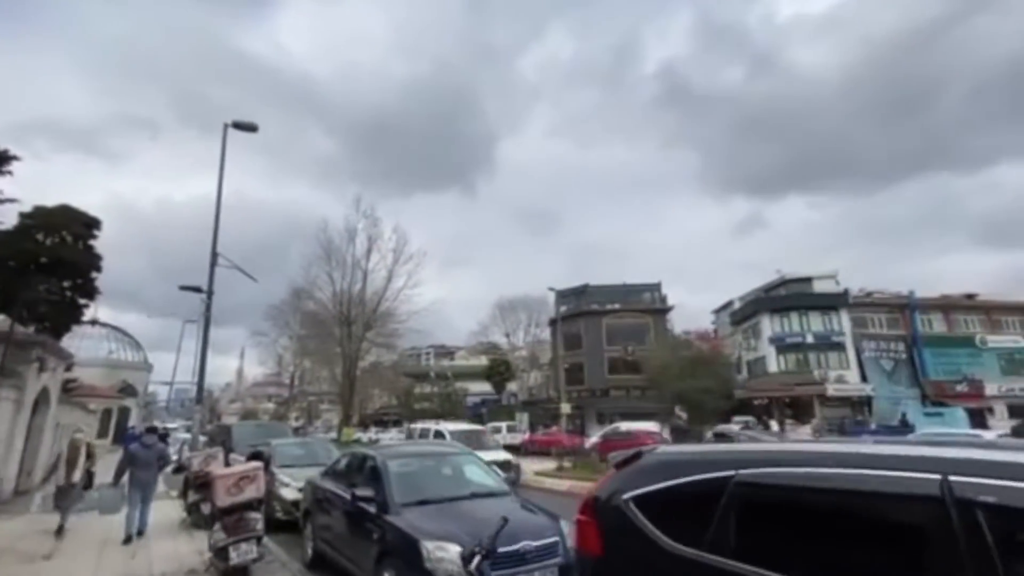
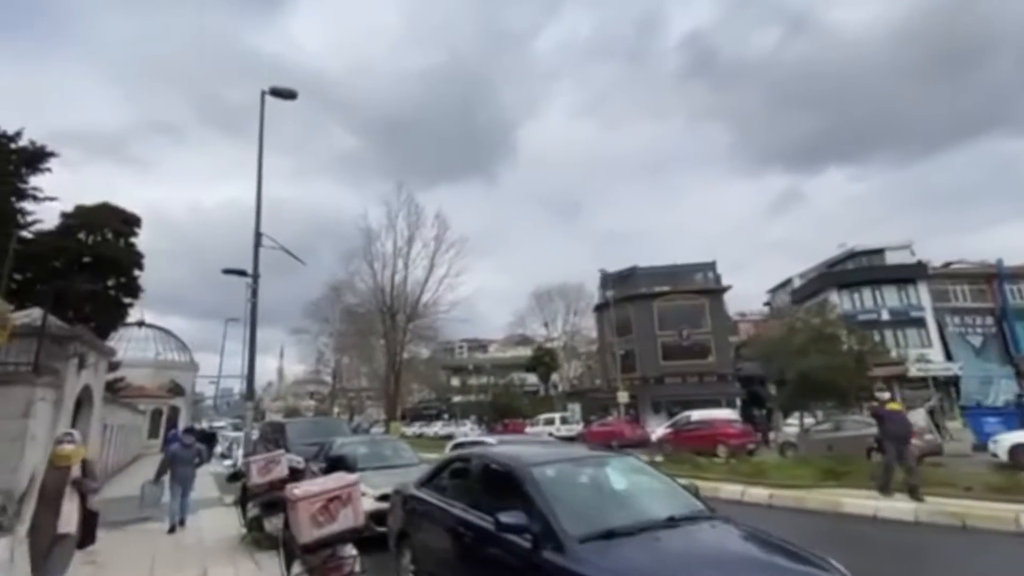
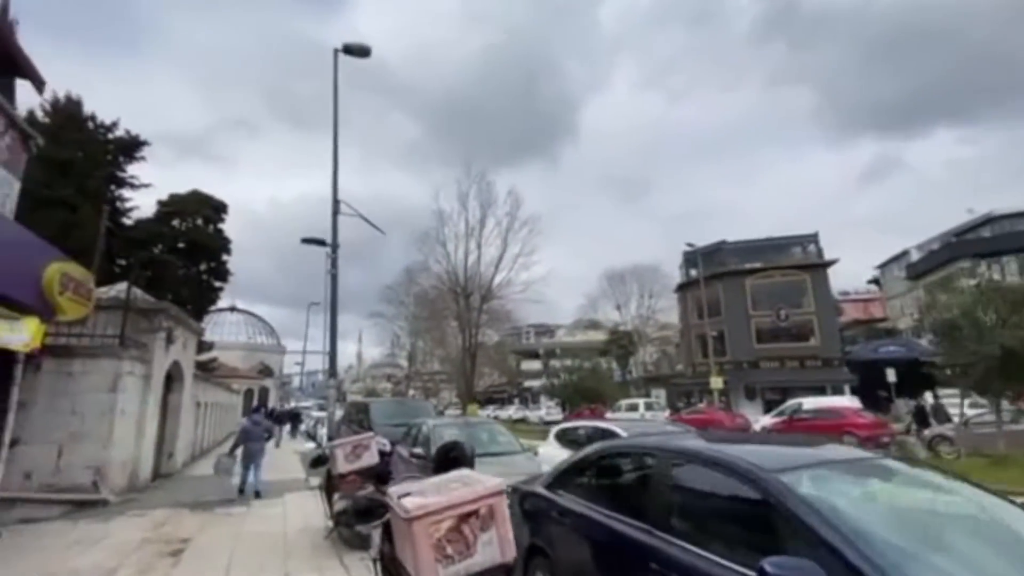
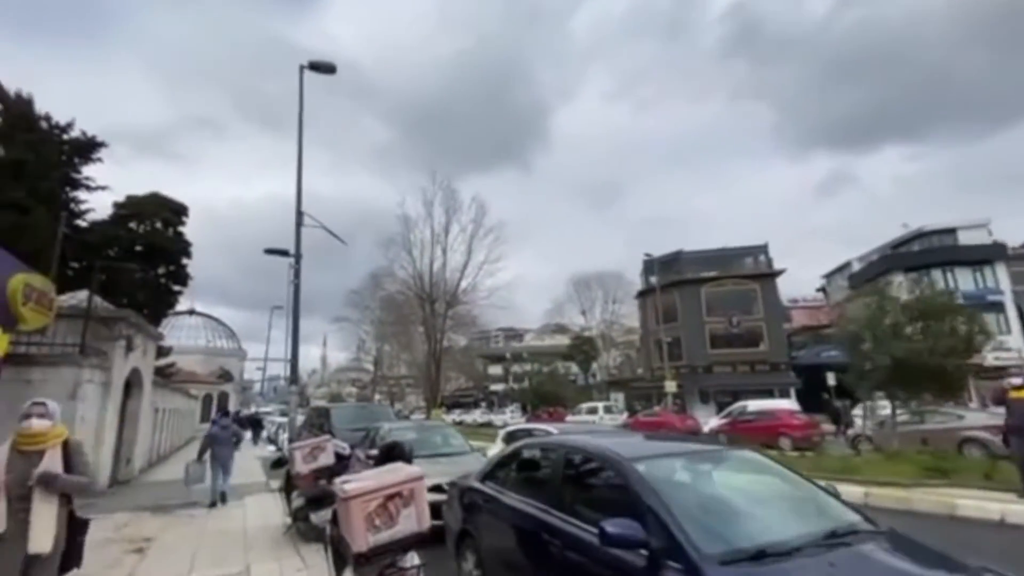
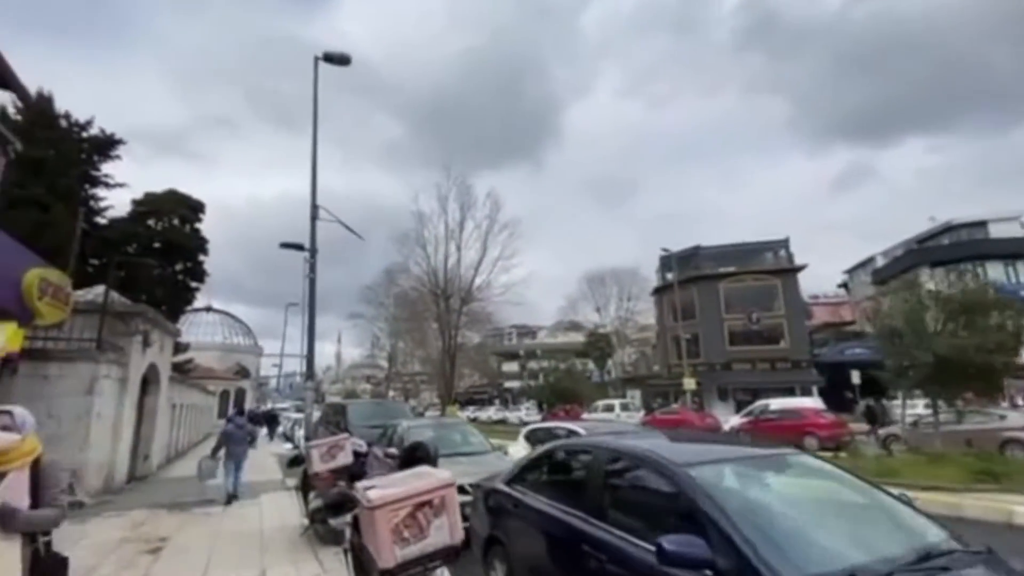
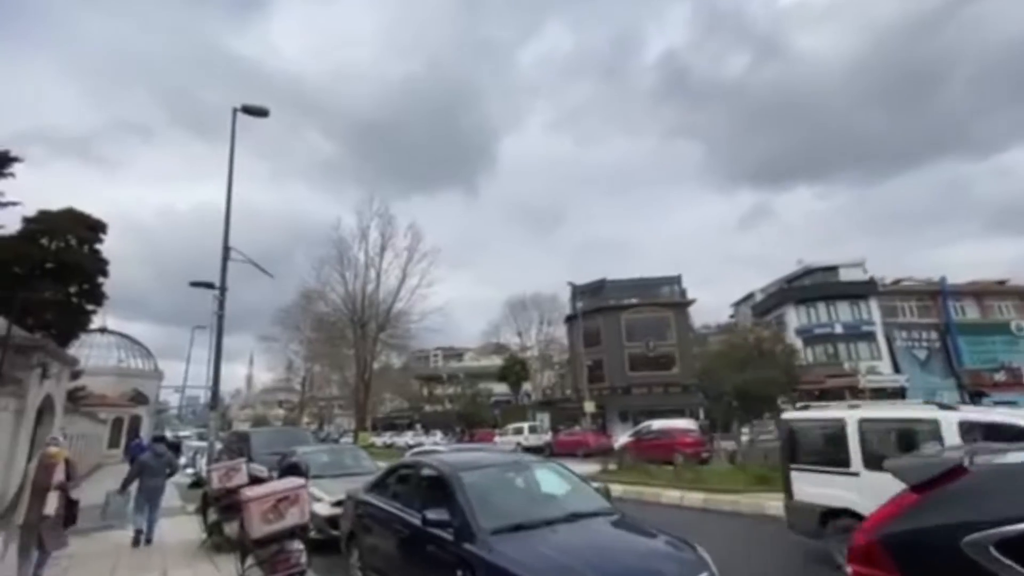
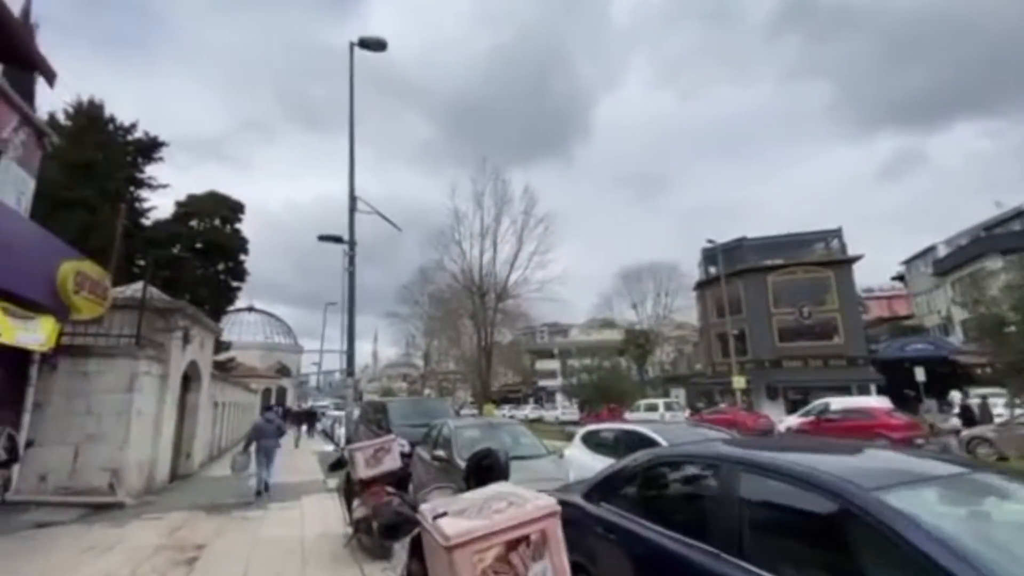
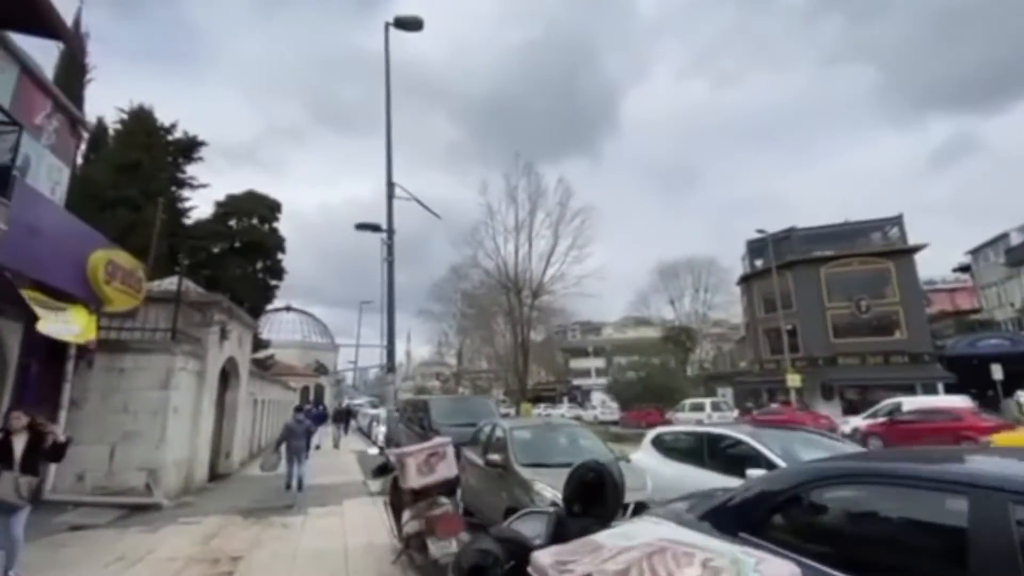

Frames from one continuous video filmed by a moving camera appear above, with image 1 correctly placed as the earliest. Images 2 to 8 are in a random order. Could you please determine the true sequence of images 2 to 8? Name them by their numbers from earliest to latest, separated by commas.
6, 2, 4, 5, 3, 7, 8
